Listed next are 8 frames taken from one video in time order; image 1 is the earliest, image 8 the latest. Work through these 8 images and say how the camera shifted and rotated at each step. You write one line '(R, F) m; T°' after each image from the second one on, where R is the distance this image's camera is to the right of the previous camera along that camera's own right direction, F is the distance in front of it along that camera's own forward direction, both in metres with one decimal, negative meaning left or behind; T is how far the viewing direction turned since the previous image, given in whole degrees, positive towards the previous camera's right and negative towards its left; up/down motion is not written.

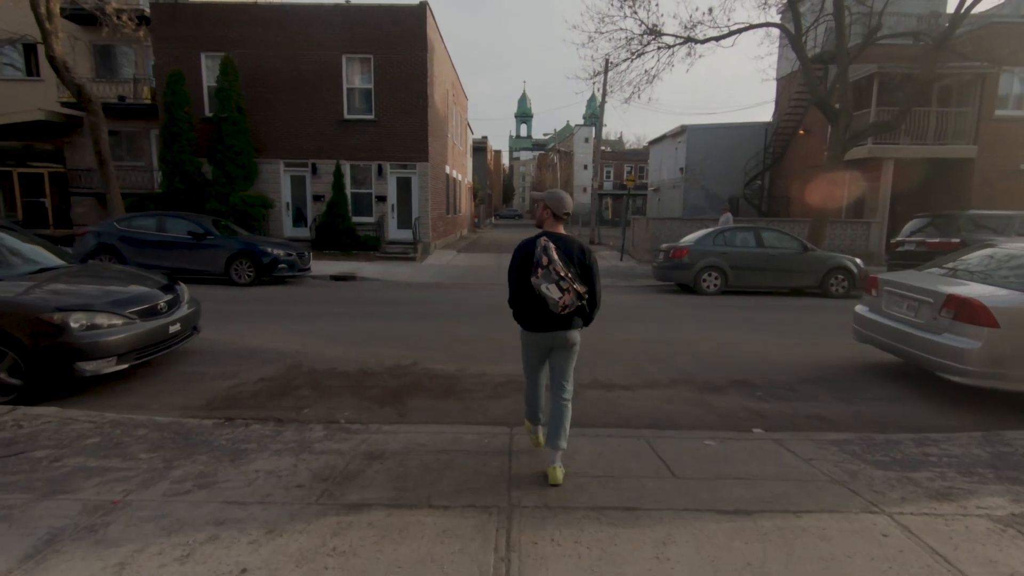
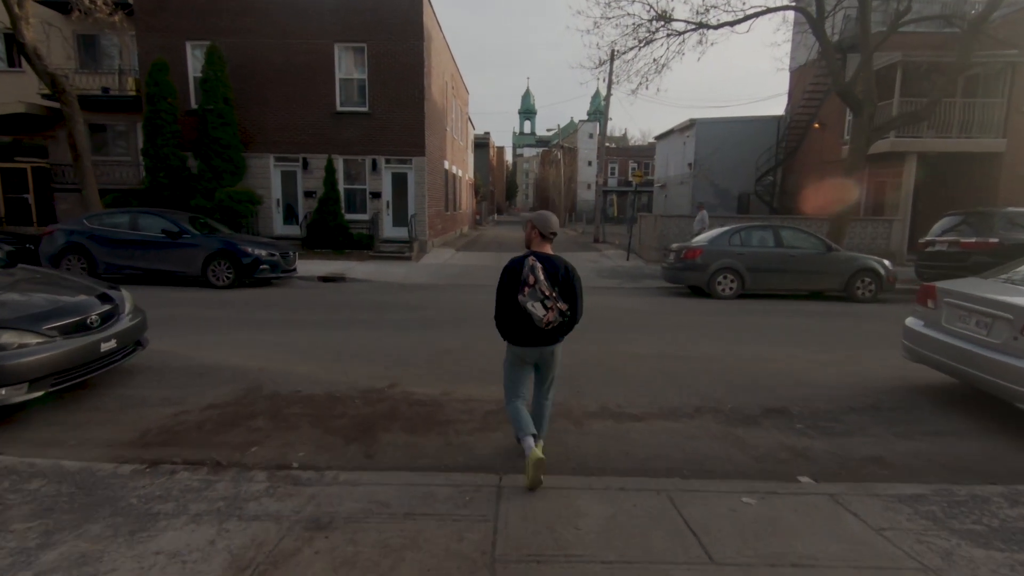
(+0.1, +0.9) m; 0°
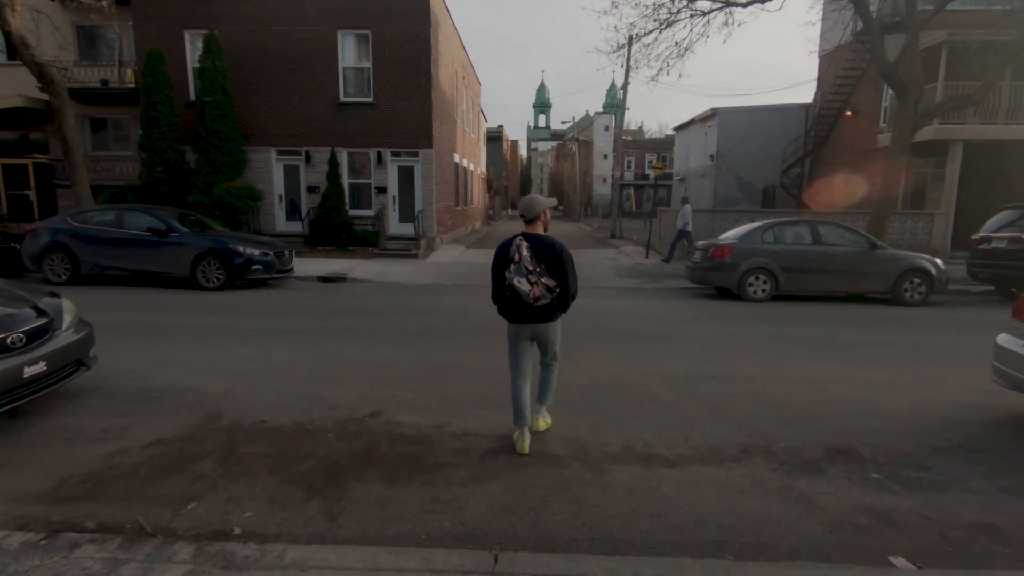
(+0.1, +0.9) m; -2°
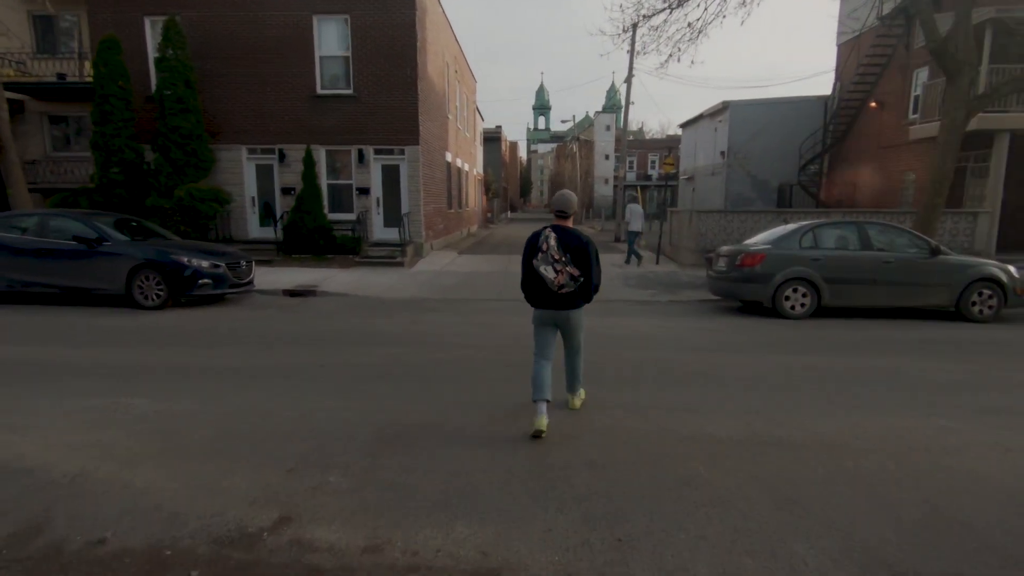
(+0.1, +1.6) m; 0°
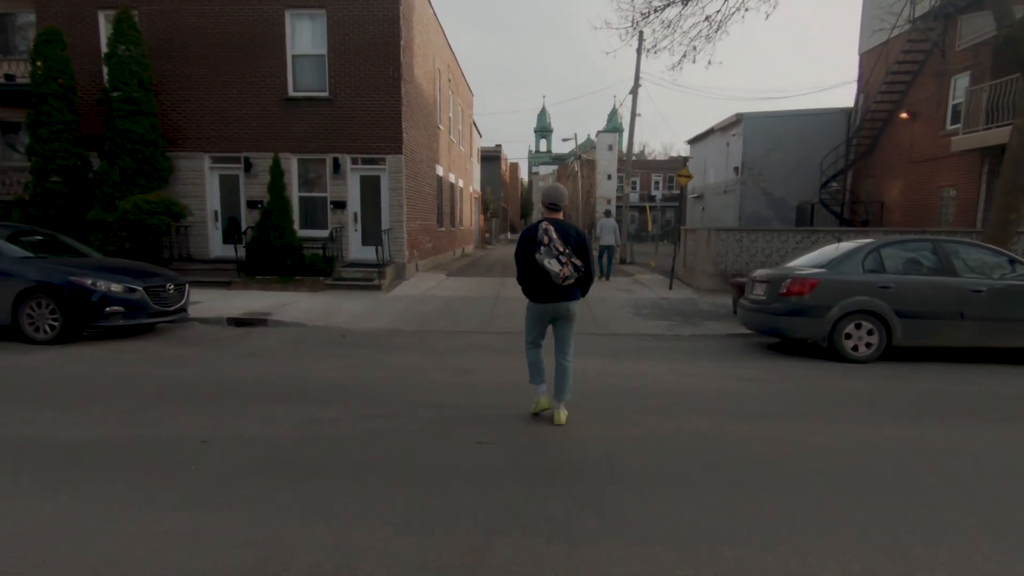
(+0.2, +1.9) m; 0°
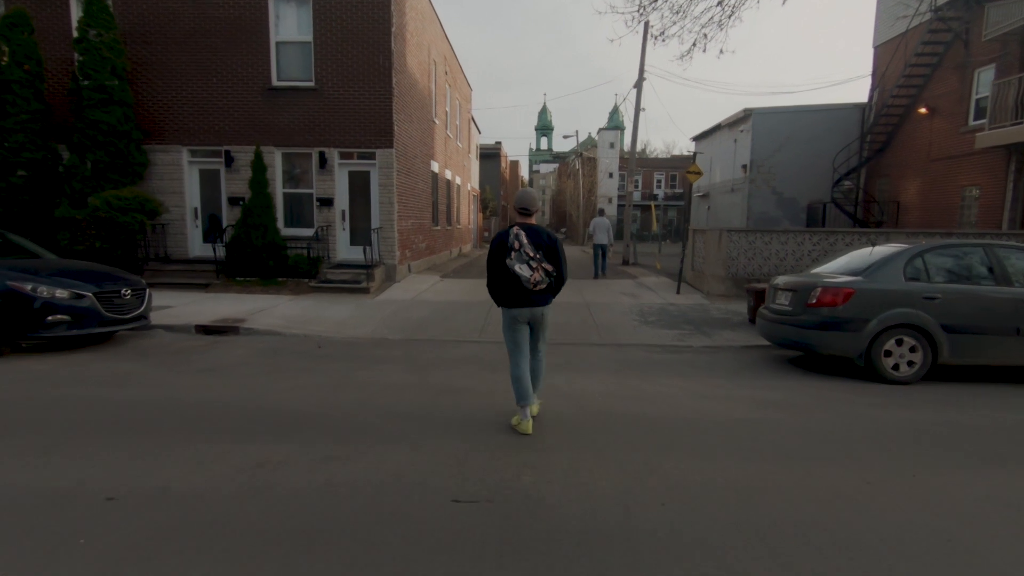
(+0.1, +0.8) m; 0°
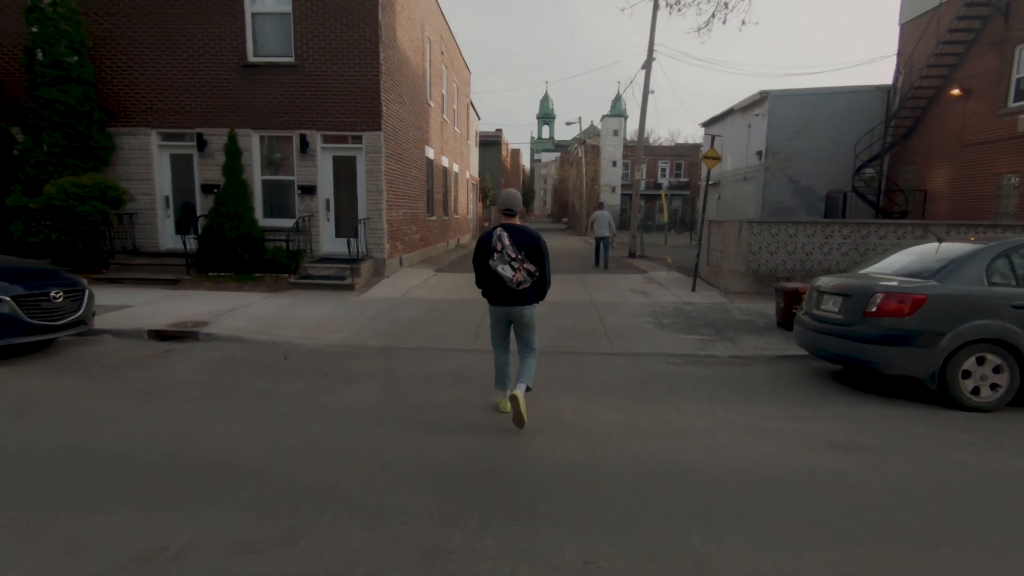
(0.0, +1.1) m; 0°
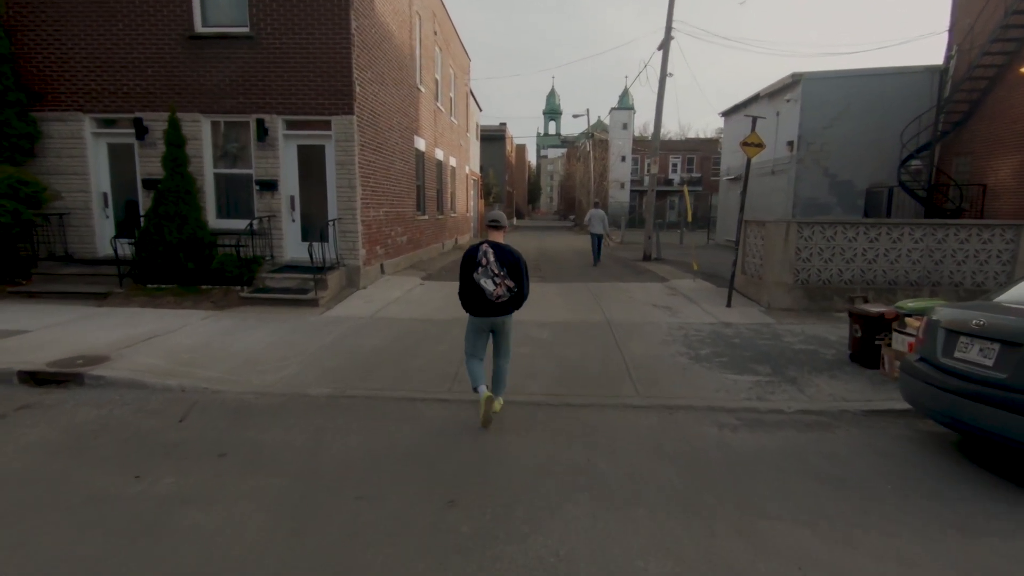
(+0.2, +1.9) m; -1°
